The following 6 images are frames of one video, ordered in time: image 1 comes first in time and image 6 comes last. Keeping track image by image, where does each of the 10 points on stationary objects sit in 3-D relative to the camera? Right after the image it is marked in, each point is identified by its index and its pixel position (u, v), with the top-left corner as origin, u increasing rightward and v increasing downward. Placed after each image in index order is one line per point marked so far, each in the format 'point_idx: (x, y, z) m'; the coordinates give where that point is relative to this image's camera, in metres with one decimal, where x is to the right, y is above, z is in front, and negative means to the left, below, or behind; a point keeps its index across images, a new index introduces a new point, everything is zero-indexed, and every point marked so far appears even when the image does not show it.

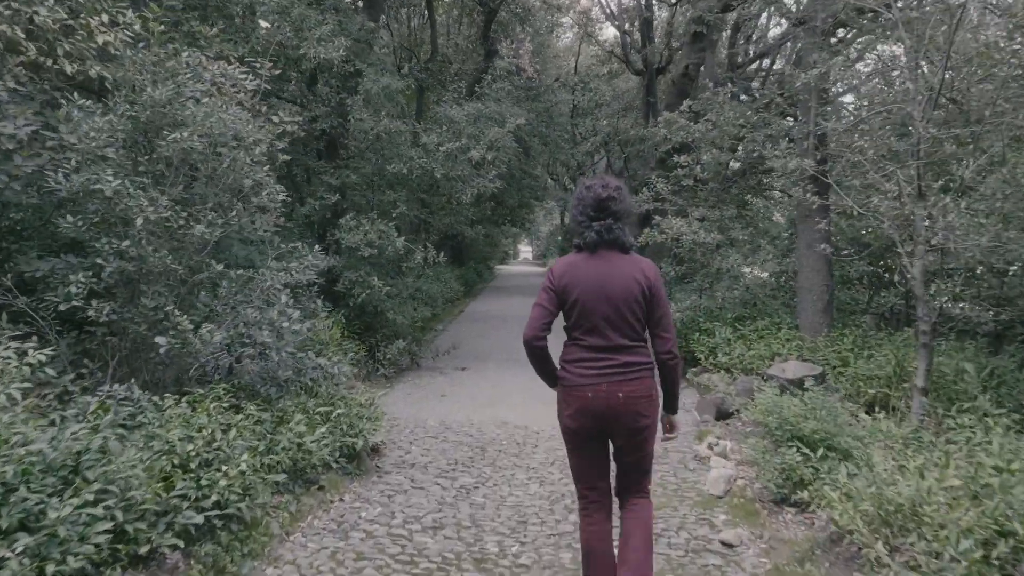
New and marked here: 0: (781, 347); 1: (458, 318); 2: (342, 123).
0: (+1.9, -0.4, +8.1) m
1: (-0.9, -0.5, +18.4) m
2: (-1.5, +1.4, +9.9) m
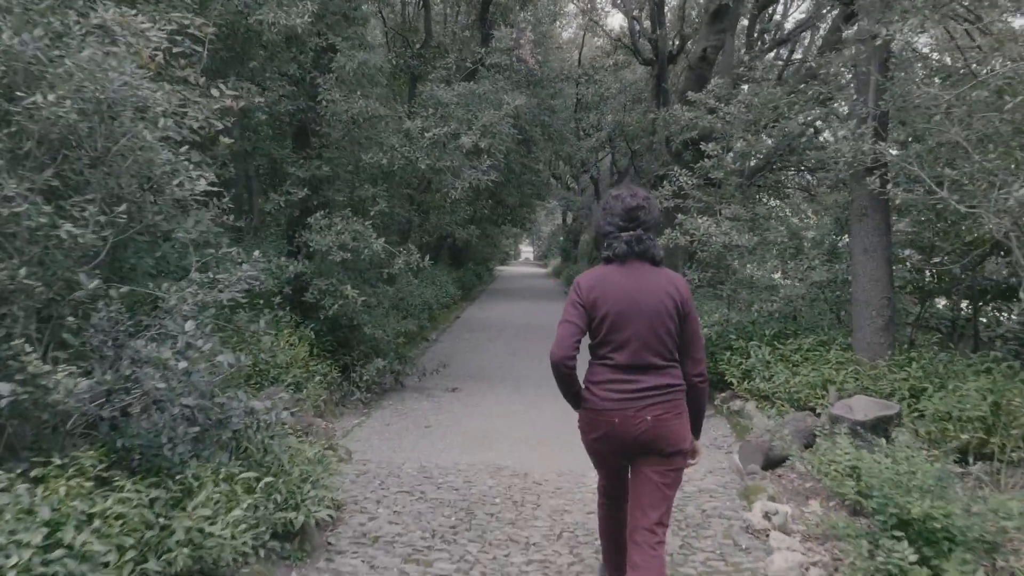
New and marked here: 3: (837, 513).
0: (+1.9, -0.5, +6.7) m
1: (-0.9, -0.6, +17.0) m
2: (-1.5, +1.4, +8.5) m
3: (+1.3, -0.9, +4.6) m
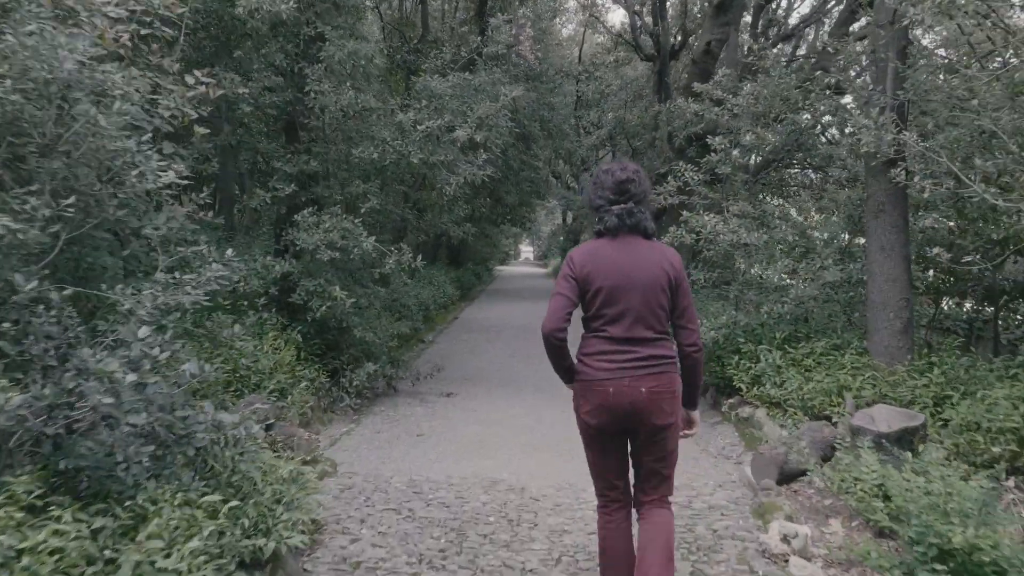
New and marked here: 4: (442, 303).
0: (+1.9, -0.5, +6.3) m
1: (-0.9, -0.6, +16.6) m
2: (-1.5, +1.4, +8.1) m
3: (+1.3, -0.9, +4.2) m
4: (-1.1, -0.2, +18.4) m
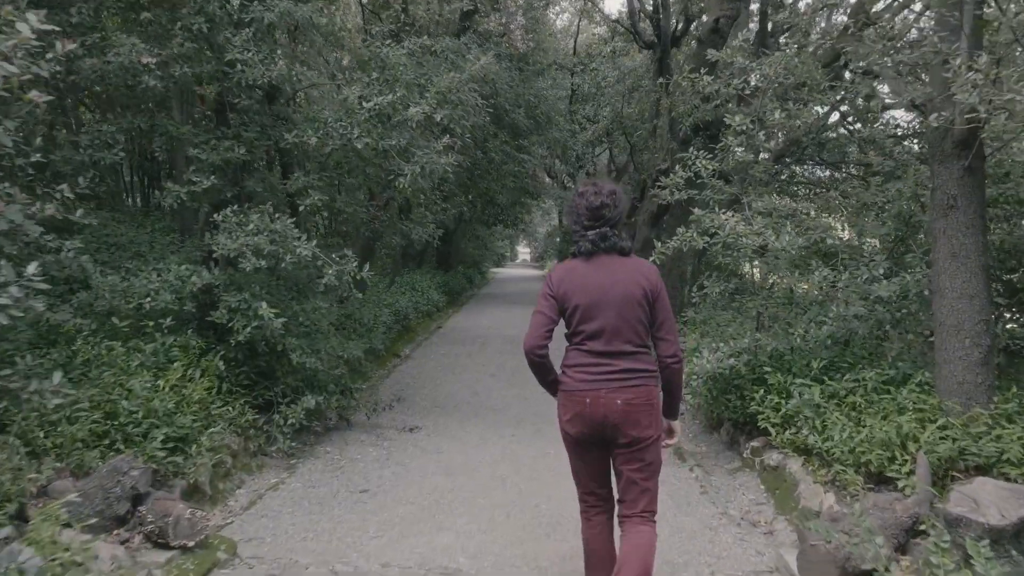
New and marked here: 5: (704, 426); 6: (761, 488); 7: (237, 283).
0: (+1.7, -0.6, +4.8) m
1: (-1.1, -0.7, +15.1) m
2: (-1.7, +1.3, +6.6) m
3: (+1.1, -1.0, +2.7) m
4: (-1.3, -0.3, +16.9) m
5: (+1.2, -0.9, +7.4) m
6: (+1.3, -1.0, +5.8) m
7: (-1.5, 0.0, +6.4) m
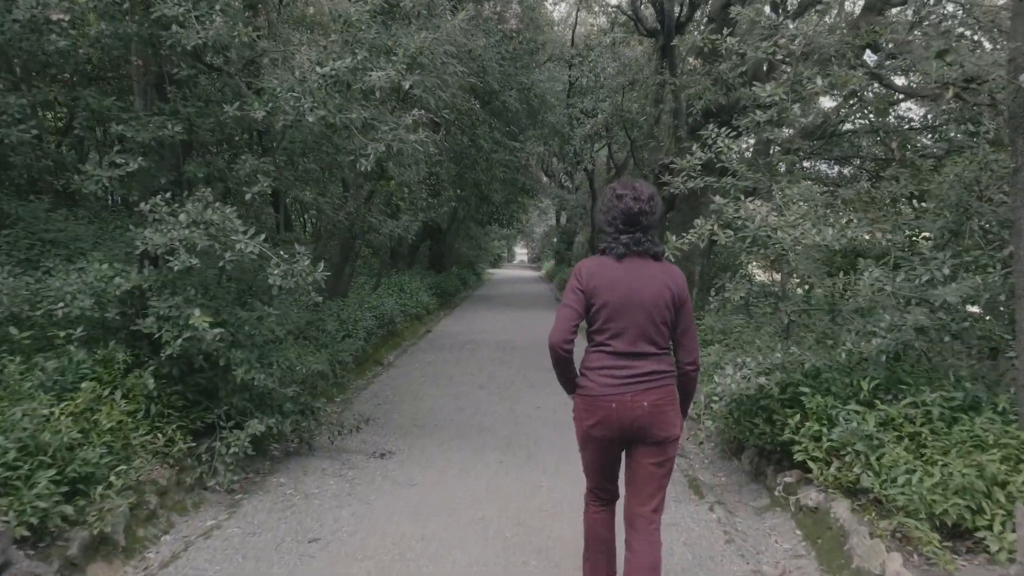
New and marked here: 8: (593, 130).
0: (+1.7, -0.6, +3.8) m
1: (-1.2, -0.7, +14.1) m
2: (-1.7, +1.2, +5.6) m
3: (+1.1, -1.0, +1.7) m
4: (-1.4, -0.4, +15.9) m
5: (+1.2, -0.9, +6.4) m
6: (+1.2, -1.0, +4.7) m
7: (-1.6, 0.0, +5.4) m
8: (+1.4, +2.7, +19.3) m
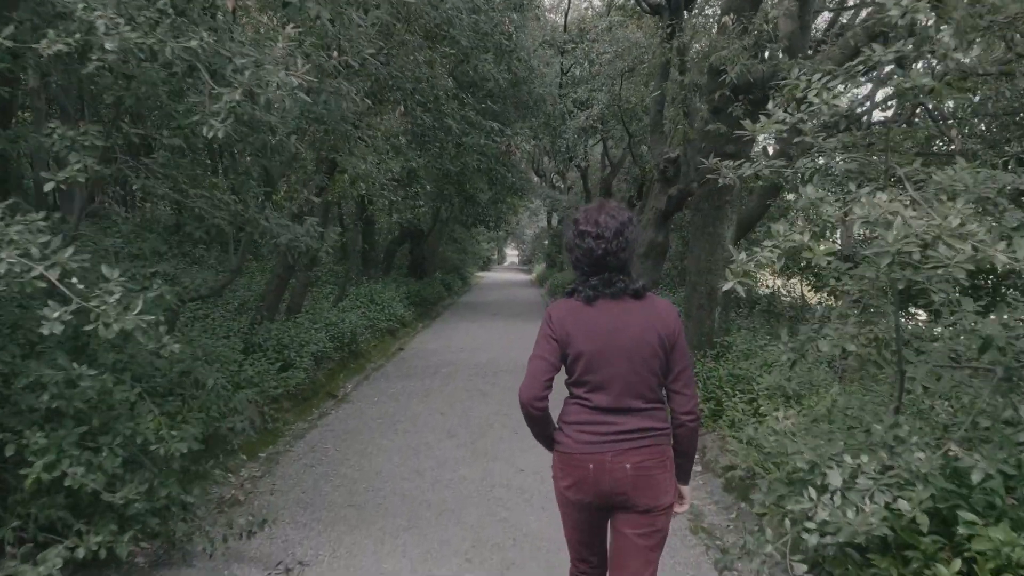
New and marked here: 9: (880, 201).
0: (+1.5, -0.7, +1.8) m
1: (-1.3, -0.9, +12.0) m
2: (-1.9, +1.1, +3.5) m
3: (+1.0, -1.1, -0.4) m
4: (-1.6, -0.5, +13.8) m
5: (+1.0, -1.1, +4.3) m
6: (+1.1, -1.2, +2.7) m
7: (-1.7, -0.1, +3.3) m
8: (+1.1, +2.5, +17.2) m
9: (+1.0, +0.2, +3.0) m
